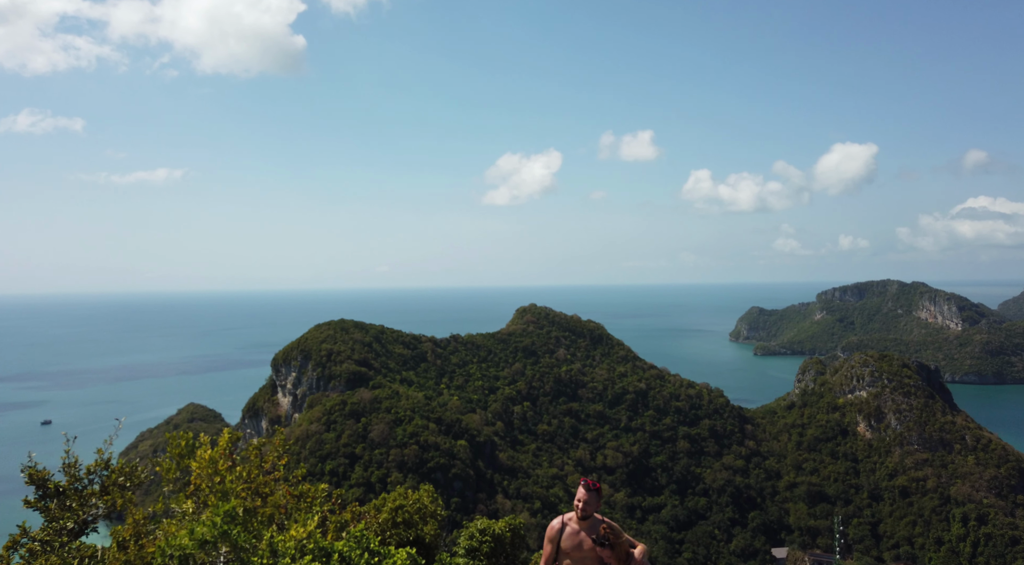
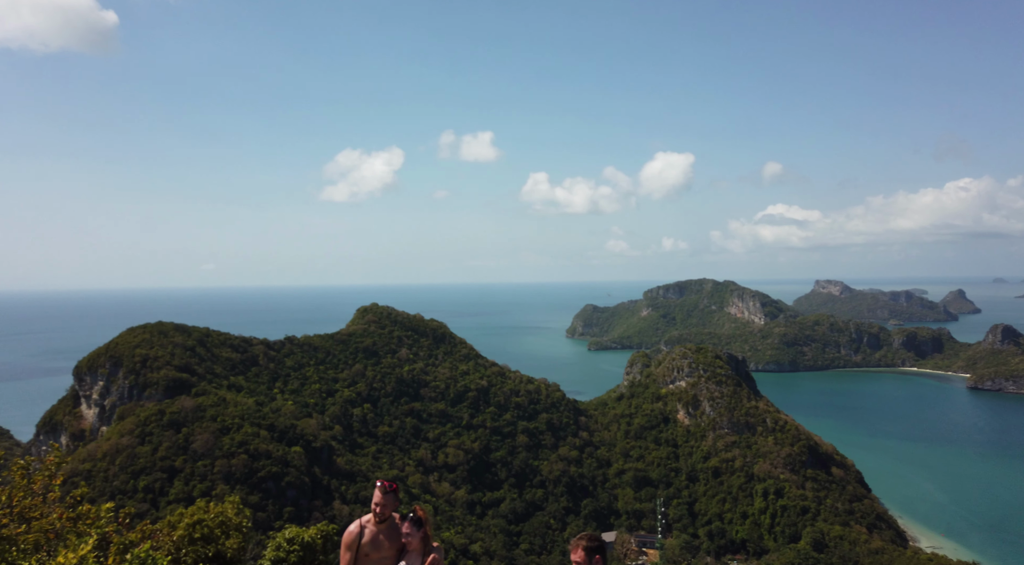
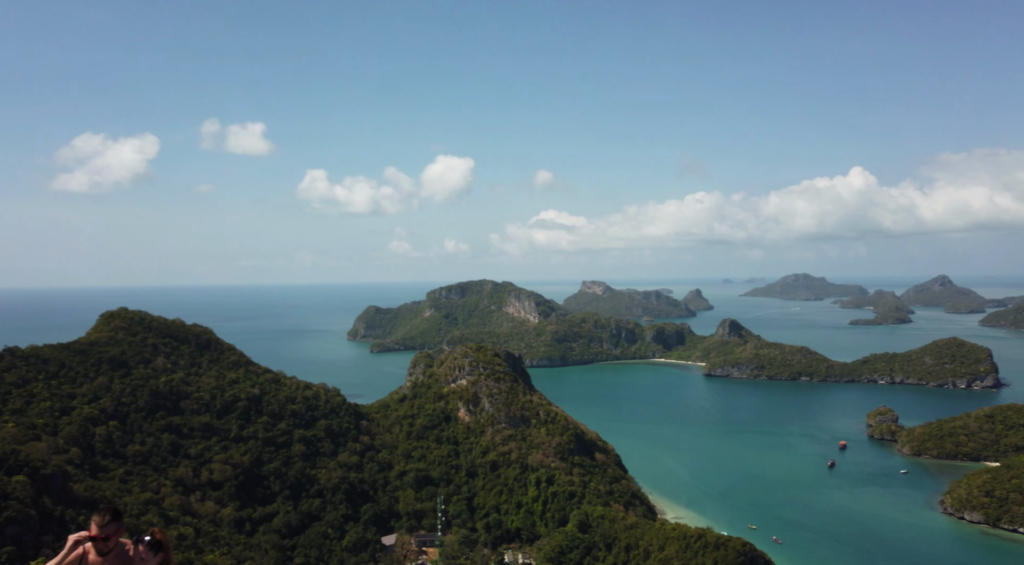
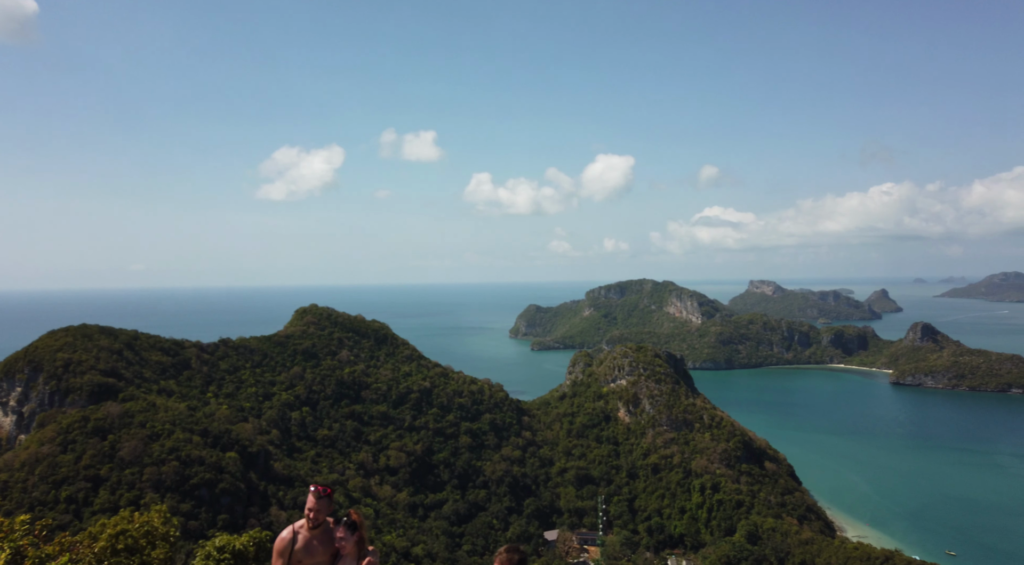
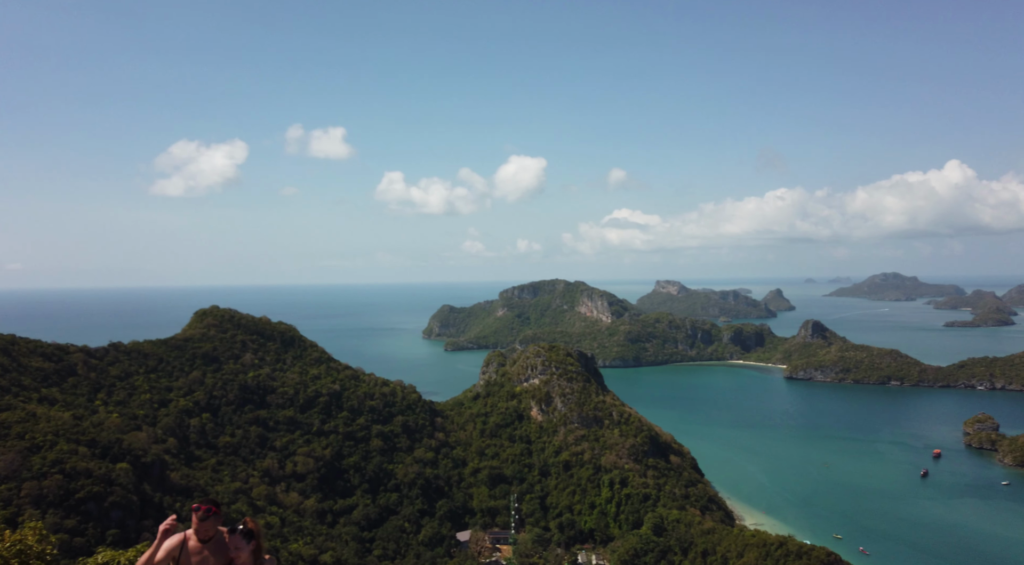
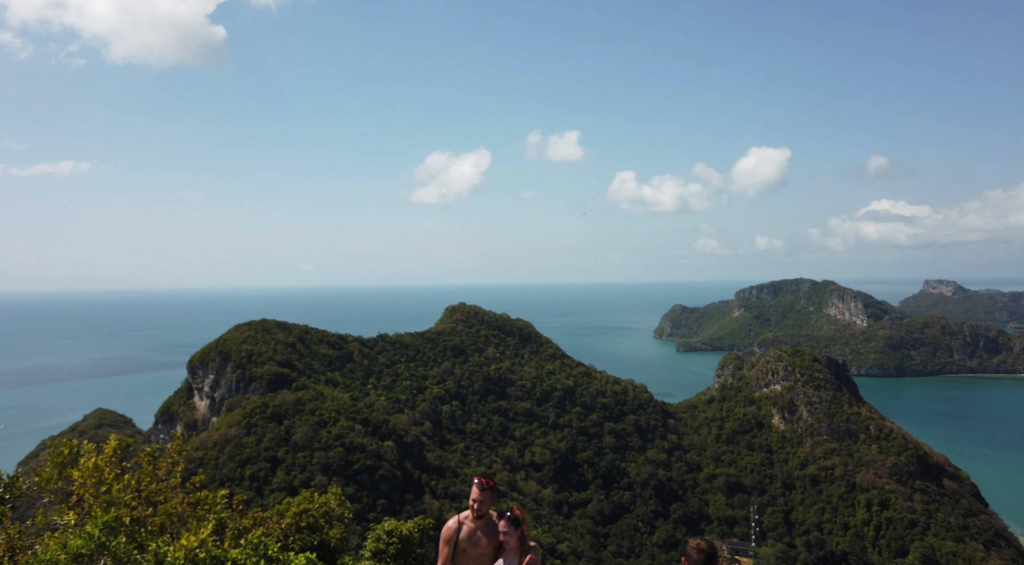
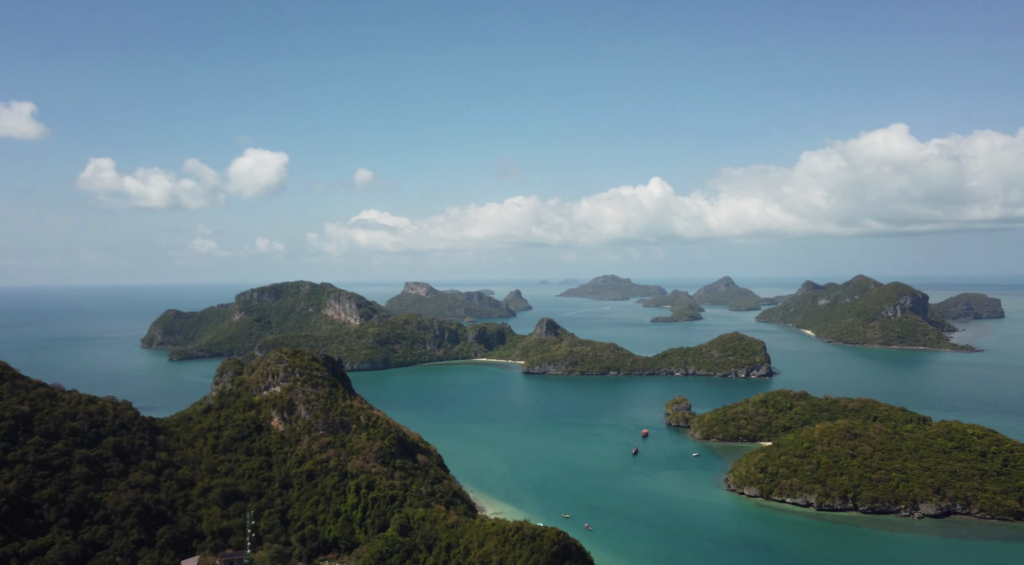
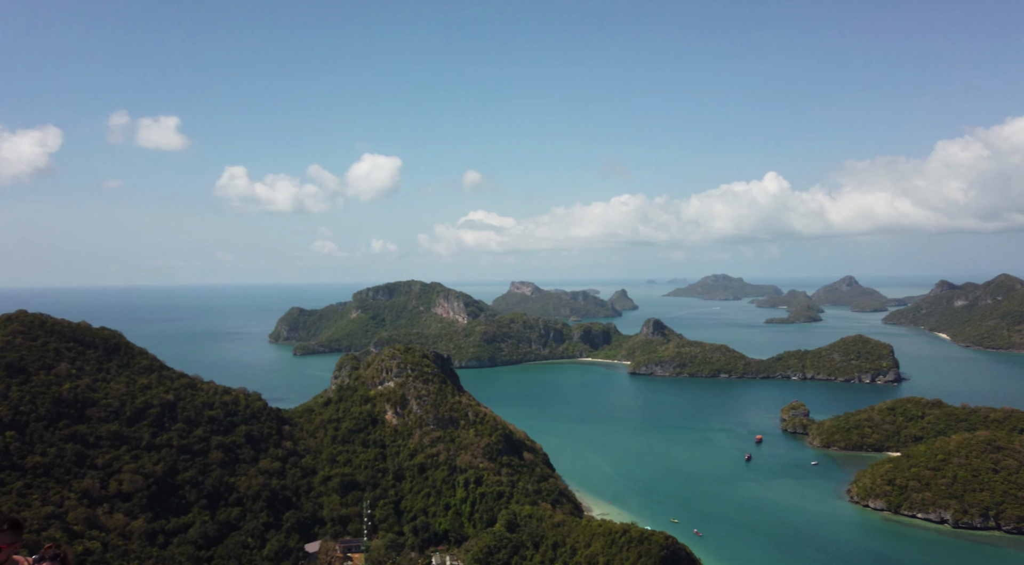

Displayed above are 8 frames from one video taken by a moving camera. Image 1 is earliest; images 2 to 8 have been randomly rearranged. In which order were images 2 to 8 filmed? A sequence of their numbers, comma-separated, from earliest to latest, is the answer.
6, 2, 4, 5, 3, 8, 7
